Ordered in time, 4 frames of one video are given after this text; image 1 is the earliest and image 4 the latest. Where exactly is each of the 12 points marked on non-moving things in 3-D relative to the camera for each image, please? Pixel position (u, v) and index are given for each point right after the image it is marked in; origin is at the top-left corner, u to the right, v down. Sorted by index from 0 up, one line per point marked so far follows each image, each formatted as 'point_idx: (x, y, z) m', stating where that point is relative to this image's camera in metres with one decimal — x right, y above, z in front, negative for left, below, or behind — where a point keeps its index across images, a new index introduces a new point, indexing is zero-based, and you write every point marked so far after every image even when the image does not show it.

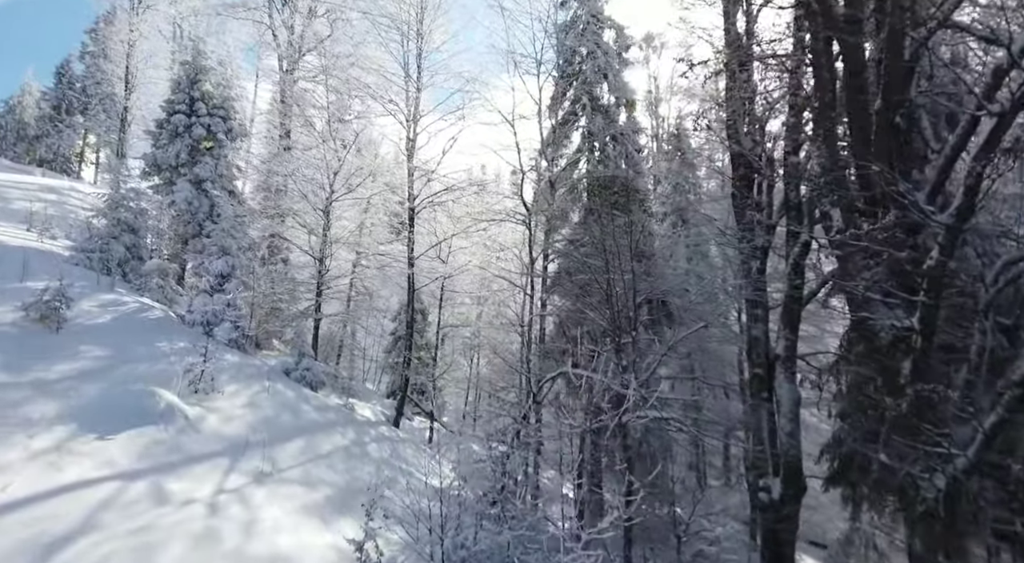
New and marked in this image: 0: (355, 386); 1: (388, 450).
0: (-3.5, -2.3, +14.1) m
1: (-2.1, -2.8, +10.5) m
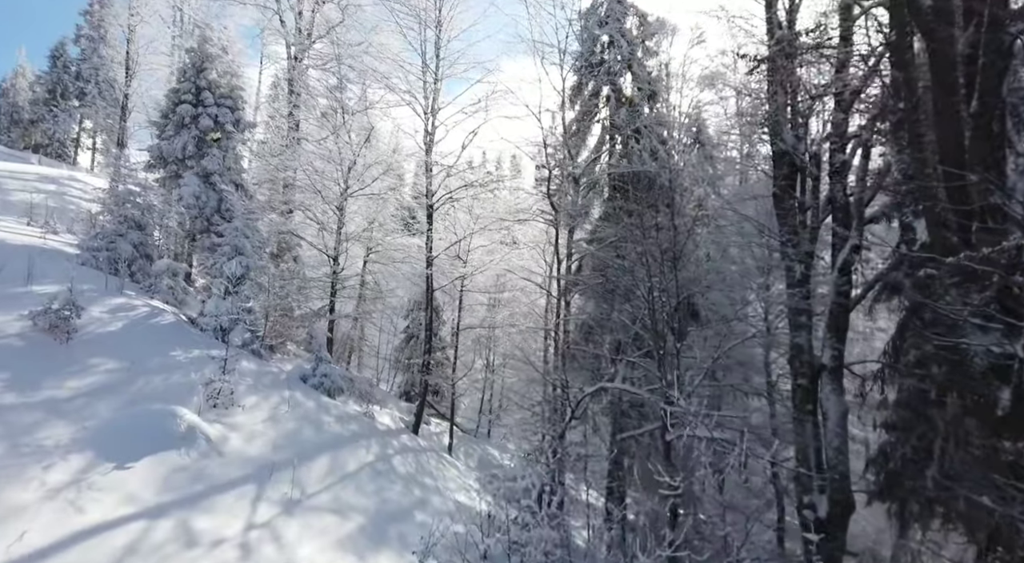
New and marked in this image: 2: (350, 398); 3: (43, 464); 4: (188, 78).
0: (-3.0, -2.3, +13.6) m
1: (-1.6, -2.9, +10.1) m
2: (-3.0, -2.2, +11.9) m
3: (-4.2, -1.6, +5.7) m
4: (-8.2, +5.2, +16.1) m
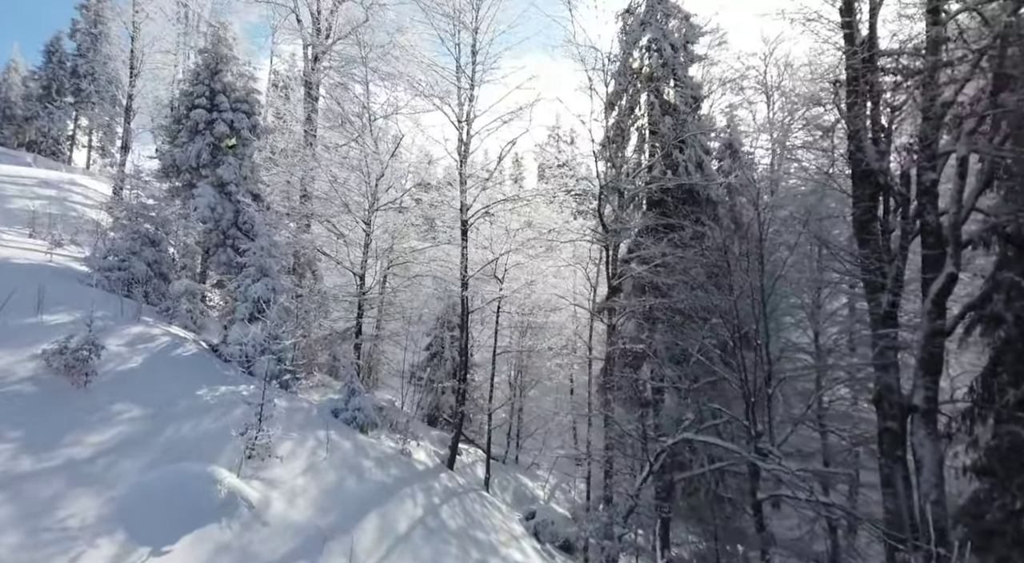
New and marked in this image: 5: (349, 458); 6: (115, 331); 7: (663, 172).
0: (-2.2, -2.7, +12.7) m
1: (-0.7, -3.3, +9.1) m
2: (-2.2, -2.6, +10.9) m
3: (-3.4, -2.1, +4.8) m
4: (-7.4, +4.8, +15.1) m
5: (-2.2, -2.4, +8.7) m
6: (-5.5, -0.7, +8.8) m
7: (+3.3, +2.4, +13.9) m
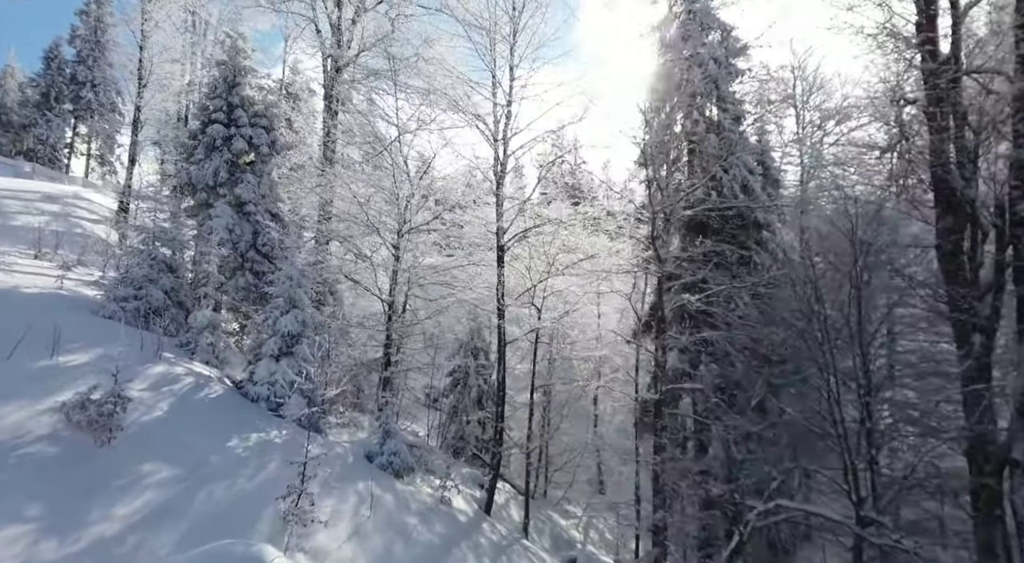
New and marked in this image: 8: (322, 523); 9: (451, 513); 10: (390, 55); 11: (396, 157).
0: (-1.5, -3.3, +11.9) m
1: (0.0, -3.8, +8.3) m
2: (-1.5, -3.1, +10.1) m
3: (-2.6, -2.5, +4.0) m
4: (-6.6, +4.2, +14.4) m
5: (-1.5, -2.9, +7.9) m
6: (-4.7, -1.2, +8.0) m
7: (+4.0, +1.8, +13.2) m
8: (-2.1, -2.6, +6.9) m
9: (-0.9, -3.4, +9.4) m
10: (-2.8, +5.2, +14.4) m
11: (-2.4, +2.5, +13.0) m
